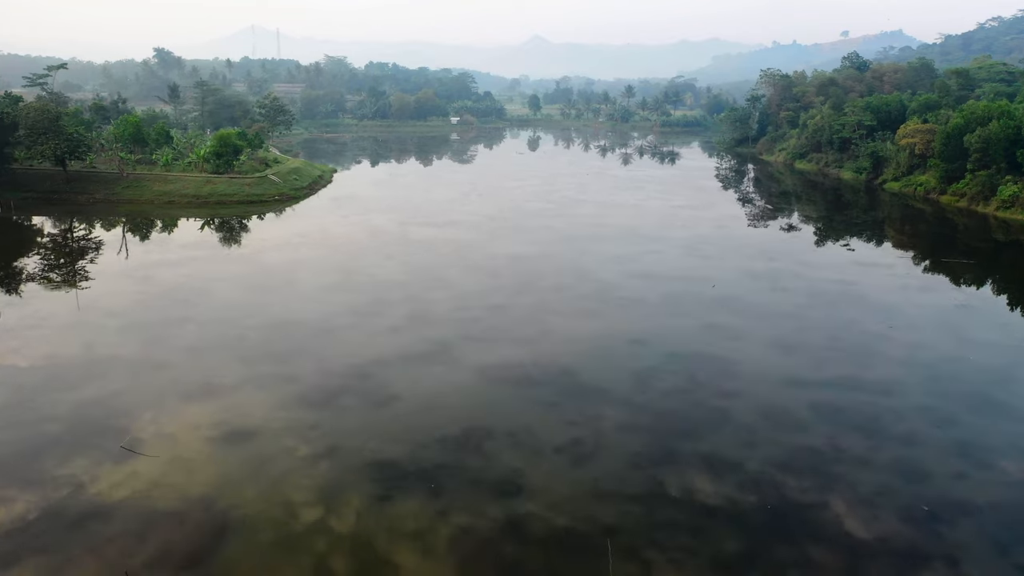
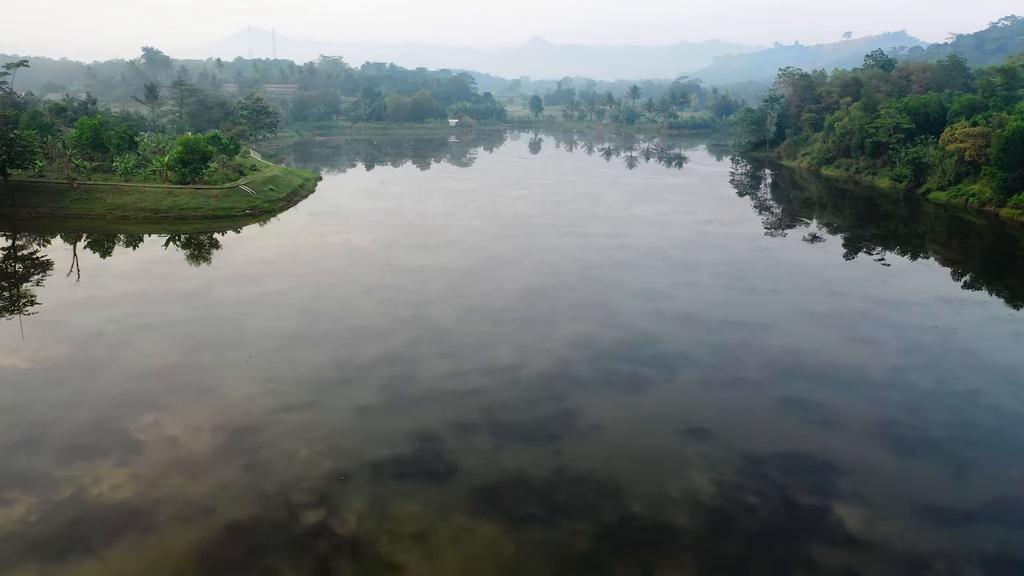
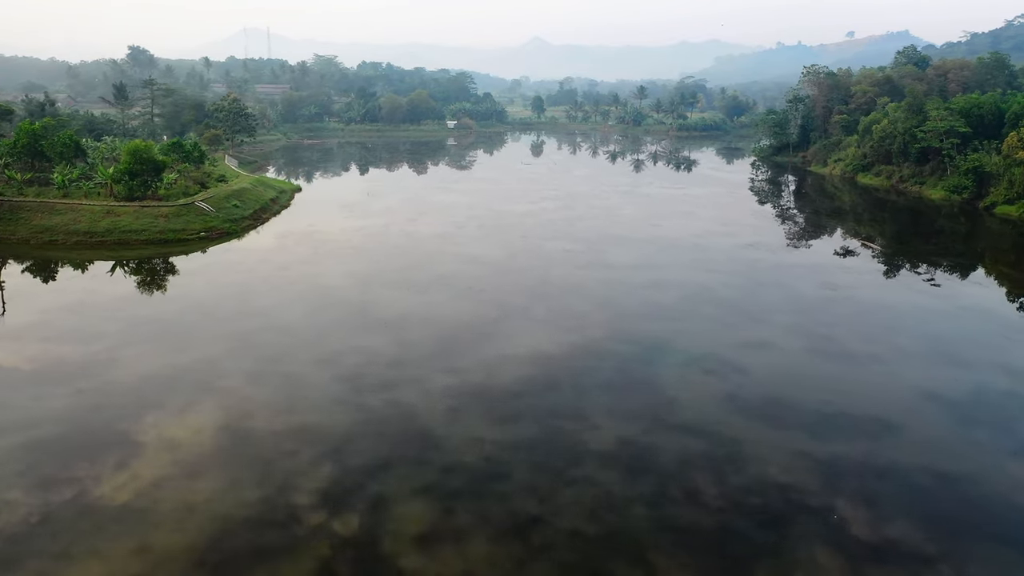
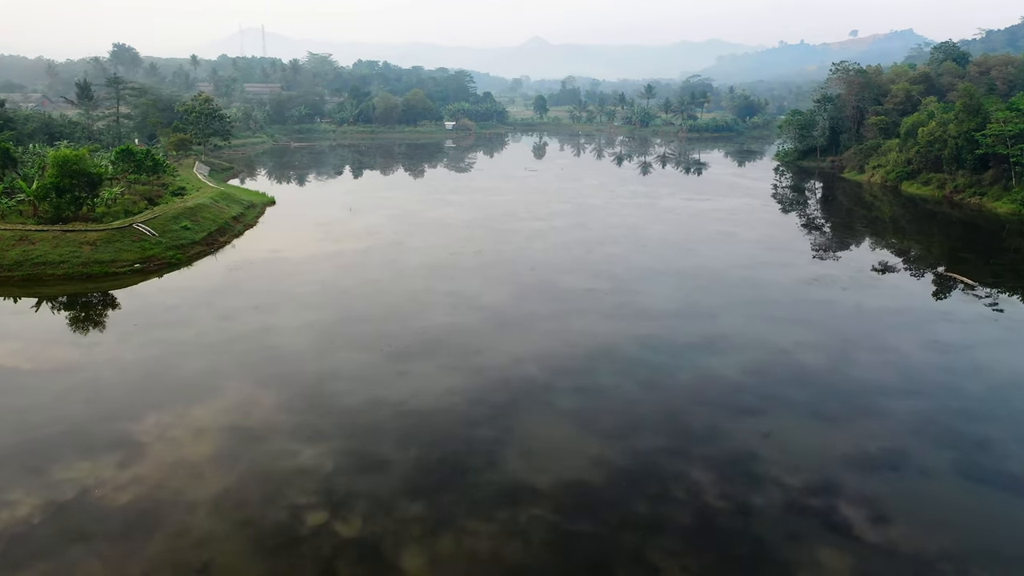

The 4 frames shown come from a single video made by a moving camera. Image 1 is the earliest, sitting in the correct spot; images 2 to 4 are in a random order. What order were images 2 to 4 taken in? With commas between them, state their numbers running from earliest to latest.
2, 3, 4
